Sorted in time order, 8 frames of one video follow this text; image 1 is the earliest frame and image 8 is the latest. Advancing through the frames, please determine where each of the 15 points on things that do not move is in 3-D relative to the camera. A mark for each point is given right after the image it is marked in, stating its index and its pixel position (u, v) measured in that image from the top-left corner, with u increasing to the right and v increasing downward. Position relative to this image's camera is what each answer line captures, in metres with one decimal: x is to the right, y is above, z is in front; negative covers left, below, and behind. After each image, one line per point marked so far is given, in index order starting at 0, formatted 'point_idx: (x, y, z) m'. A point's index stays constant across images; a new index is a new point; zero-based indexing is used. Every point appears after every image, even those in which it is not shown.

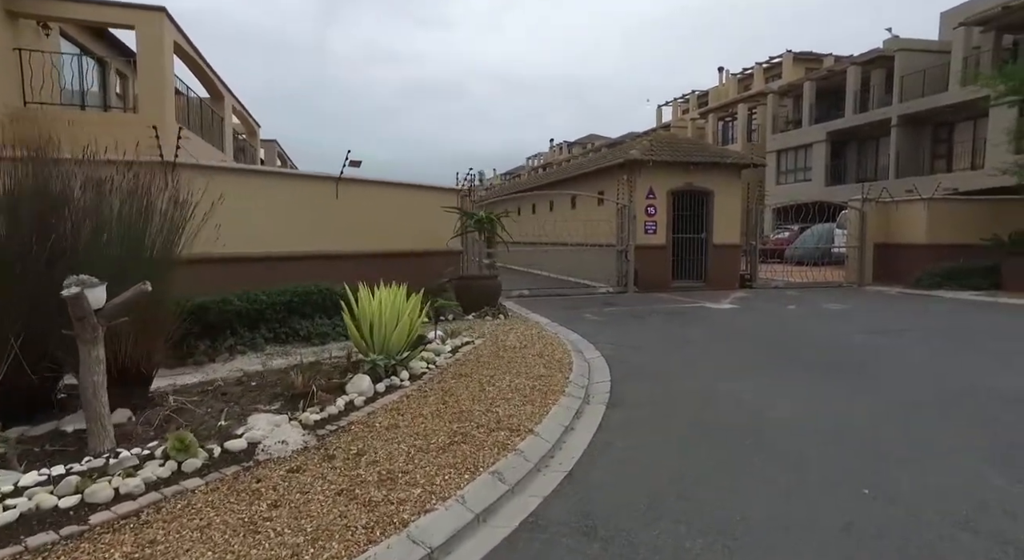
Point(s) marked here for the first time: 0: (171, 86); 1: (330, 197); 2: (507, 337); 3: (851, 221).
0: (-7.1, +4.1, +12.0) m
1: (-2.9, +1.3, +8.9) m
2: (-0.1, -0.8, +7.9) m
3: (+9.5, +1.6, +16.2) m
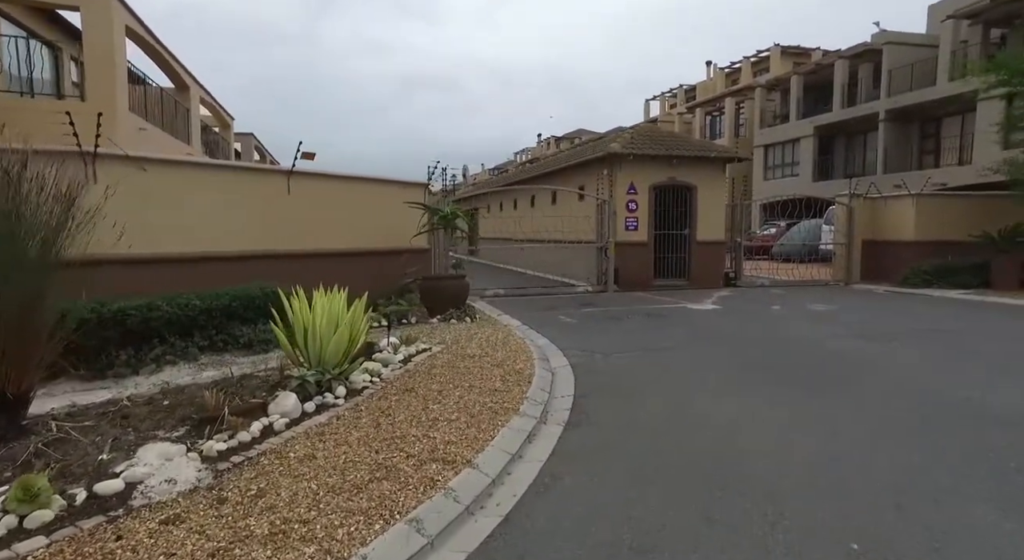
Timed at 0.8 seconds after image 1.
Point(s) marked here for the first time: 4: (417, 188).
0: (-7.6, +4.1, +11.2) m
1: (-3.4, +1.3, +8.3) m
2: (-0.6, -0.8, +7.3) m
3: (+8.9, +1.7, +15.7) m
4: (-1.7, +1.6, +10.3) m
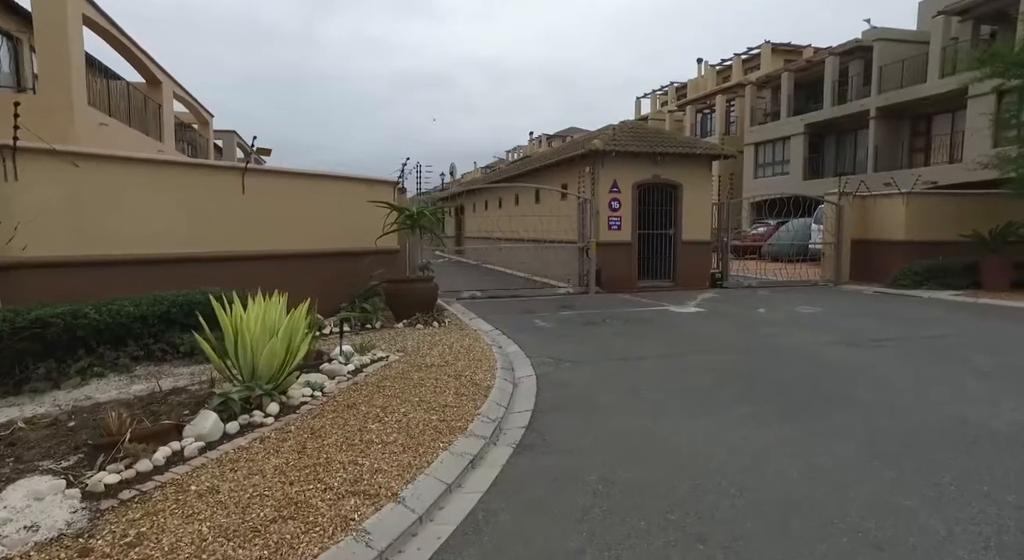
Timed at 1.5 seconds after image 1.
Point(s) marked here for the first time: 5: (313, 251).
0: (-8.1, +4.0, +10.7) m
1: (-3.9, +1.2, +7.8) m
2: (-1.0, -0.9, +6.9) m
3: (+8.4, +1.7, +15.4) m
4: (-2.2, +1.6, +9.9) m
5: (-3.0, +0.4, +8.8) m
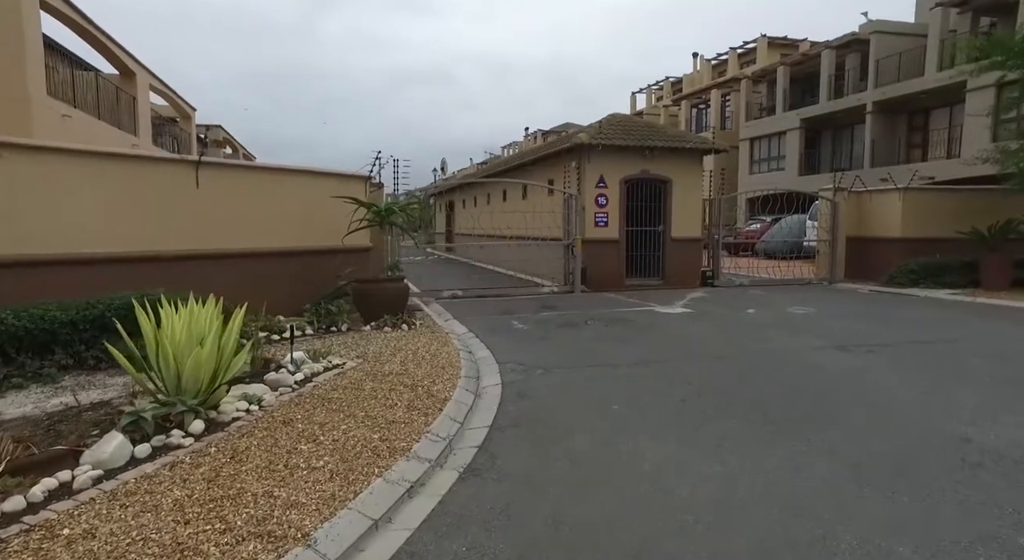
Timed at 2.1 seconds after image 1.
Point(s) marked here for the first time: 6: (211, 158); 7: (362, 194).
0: (-8.4, +4.0, +10.2) m
1: (-4.2, +1.2, +7.3) m
2: (-1.4, -0.9, +6.4) m
3: (+8.0, +1.7, +14.9) m
4: (-2.6, +1.6, +9.4) m
5: (-3.4, +0.4, +8.3) m
6: (-4.0, +1.6, +7.6) m
7: (-2.6, +1.4, +9.3) m
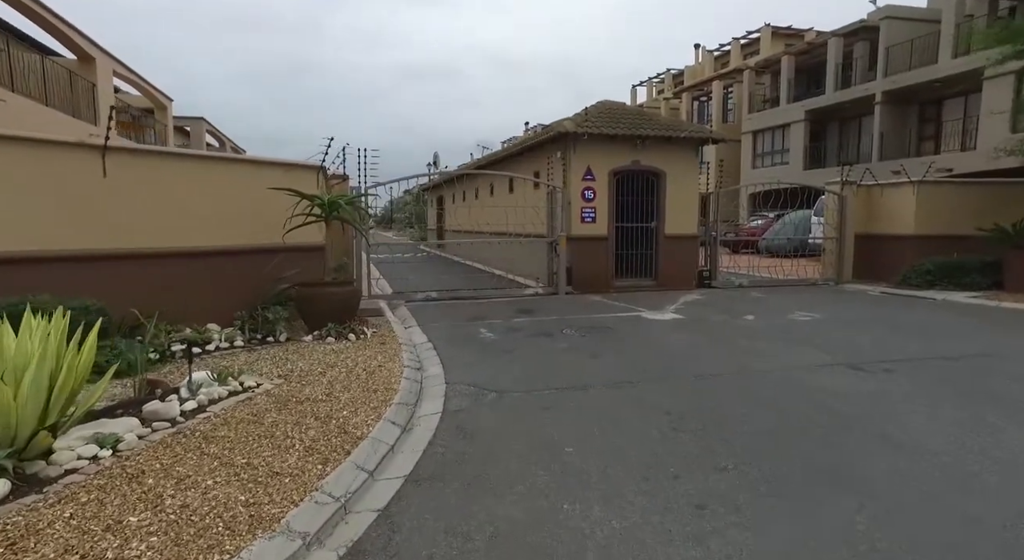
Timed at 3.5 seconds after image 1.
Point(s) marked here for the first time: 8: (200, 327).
0: (-8.9, +4.0, +9.2) m
1: (-4.7, +1.2, +6.3) m
2: (-1.9, -0.9, +5.4) m
3: (+7.5, +1.7, +13.8) m
4: (-3.0, +1.6, +8.3) m
5: (-3.9, +0.4, +7.3) m
6: (-4.4, +1.6, +6.6) m
7: (-3.0, +1.3, +8.3) m
8: (-3.9, -0.6, +7.1) m
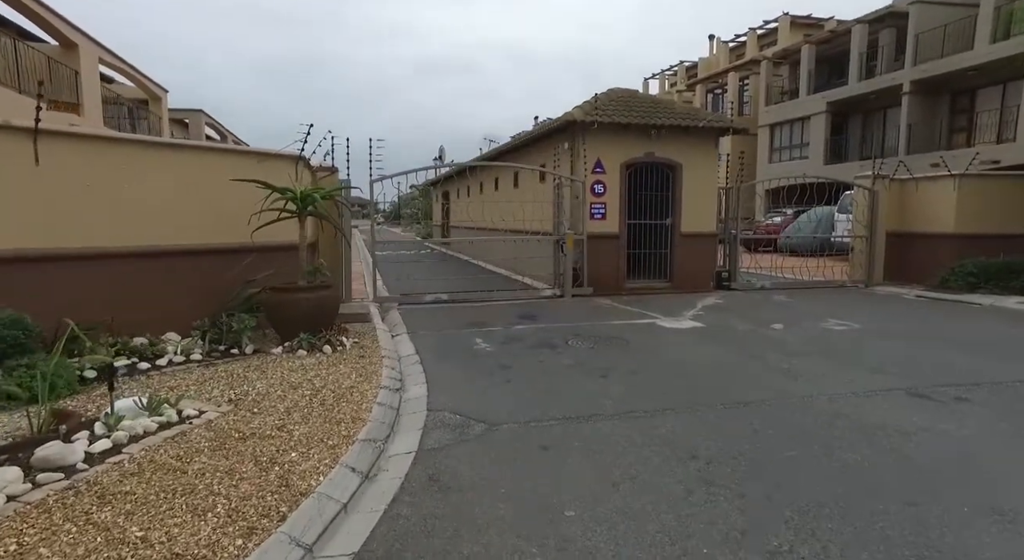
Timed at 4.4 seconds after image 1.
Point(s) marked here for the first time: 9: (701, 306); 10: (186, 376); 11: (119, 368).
0: (-8.9, +4.0, +8.4) m
1: (-4.7, +1.1, +5.5) m
2: (-1.9, -1.0, +4.5) m
3: (+7.6, +1.7, +12.8) m
4: (-3.0, +1.5, +7.5) m
5: (-3.9, +0.4, +6.4) m
6: (-4.5, +1.5, +5.8) m
7: (-3.0, +1.3, +7.5) m
8: (-3.9, -0.6, +6.3) m
9: (+3.2, -0.4, +9.9) m
10: (-2.9, -0.9, +5.3) m
11: (-3.6, -0.8, +5.3) m
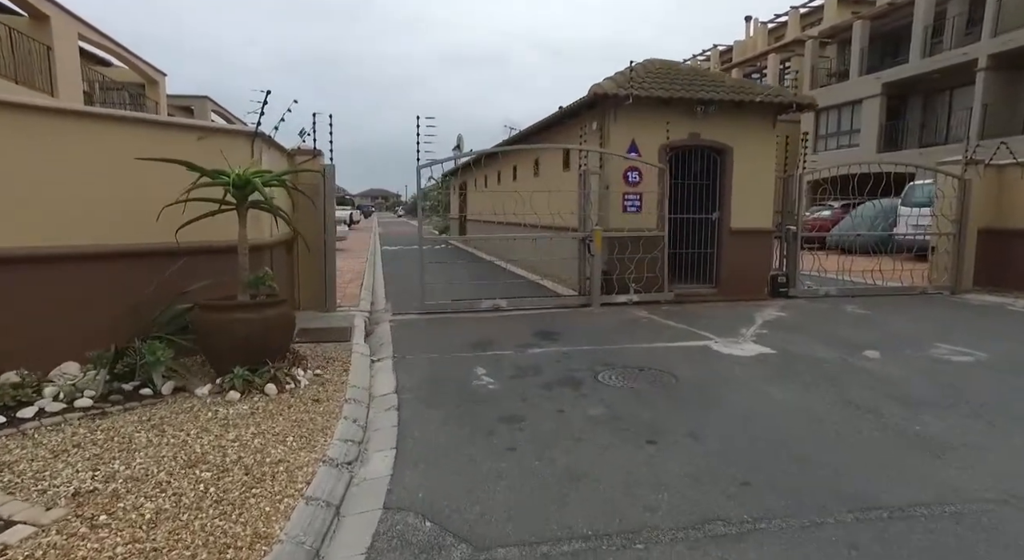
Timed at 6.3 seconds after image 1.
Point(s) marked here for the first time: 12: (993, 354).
0: (-8.7, +4.0, +6.9) m
1: (-4.7, +1.0, +3.9) m
2: (-1.9, -1.1, +2.9) m
3: (+8.0, +1.6, +10.7) m
4: (-2.9, +1.4, +5.8) m
5: (-3.8, +0.3, +4.8) m
6: (-4.4, +1.4, +4.2) m
7: (-2.9, +1.2, +5.8) m
8: (-3.8, -0.7, +4.7) m
9: (+3.4, -0.6, +8.0) m
10: (-2.9, -1.0, +3.7) m
11: (-3.6, -0.9, +3.7) m
12: (+5.2, -0.8, +6.2) m
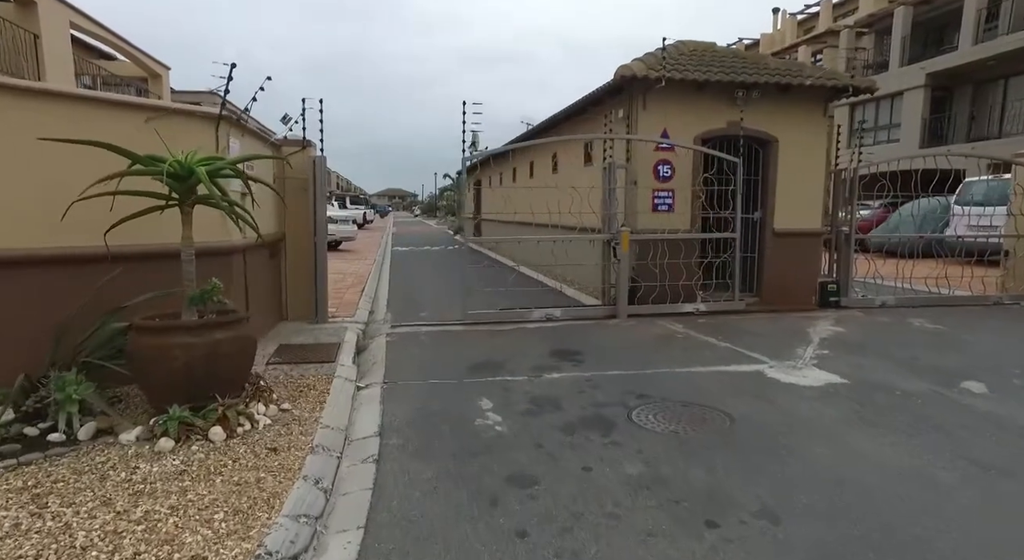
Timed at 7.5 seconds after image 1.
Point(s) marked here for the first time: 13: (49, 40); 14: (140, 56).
0: (-8.5, +3.9, +6.1) m
1: (-4.6, +0.9, +3.0) m
2: (-1.9, -1.2, +1.8) m
3: (+8.2, +1.4, +9.4) m
4: (-2.8, +1.3, +4.8) m
5: (-3.7, +0.2, +3.9) m
6: (-4.3, +1.3, +3.2) m
7: (-2.8, +1.1, +4.8) m
8: (-3.7, -0.8, +3.8) m
9: (+3.6, -0.7, +6.9) m
10: (-2.8, -1.1, +2.7) m
11: (-3.5, -1.0, +2.7) m
12: (+5.3, -0.9, +5.0) m
13: (-10.1, +5.3, +12.7) m
14: (-11.7, +7.1, +18.3) m
